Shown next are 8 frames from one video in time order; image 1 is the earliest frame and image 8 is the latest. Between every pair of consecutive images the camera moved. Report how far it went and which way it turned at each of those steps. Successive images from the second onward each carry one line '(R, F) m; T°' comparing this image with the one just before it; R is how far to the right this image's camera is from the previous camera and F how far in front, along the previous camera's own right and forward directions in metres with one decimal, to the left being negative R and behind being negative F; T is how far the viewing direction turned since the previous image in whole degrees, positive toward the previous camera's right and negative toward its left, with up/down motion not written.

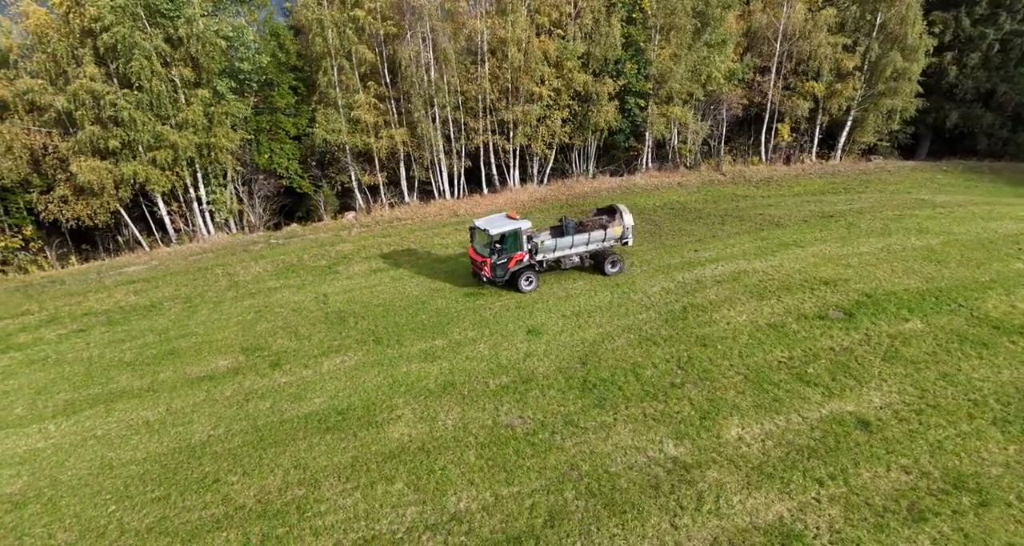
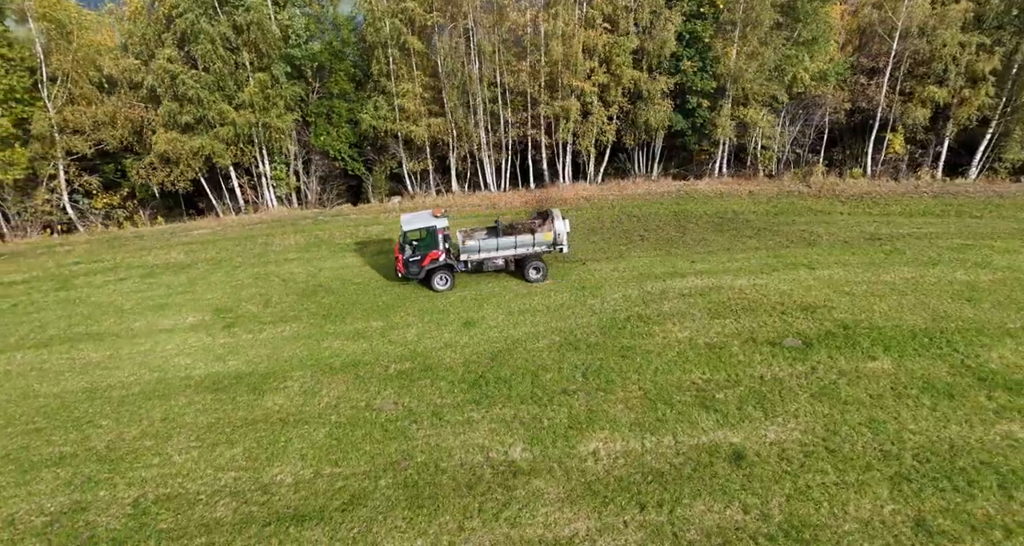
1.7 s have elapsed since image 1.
(+3.0, +0.4) m; -9°
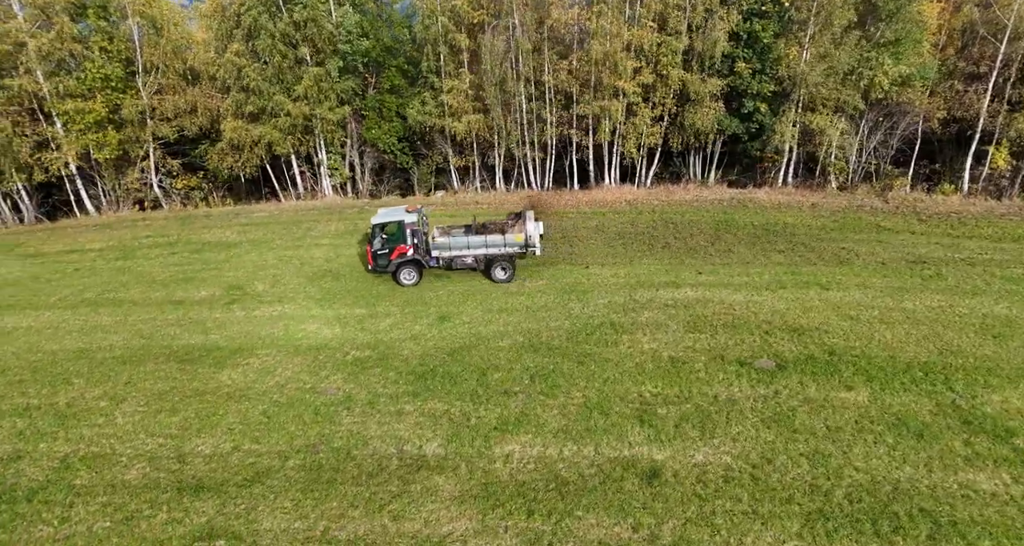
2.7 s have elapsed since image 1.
(+1.9, +0.1) m; -7°
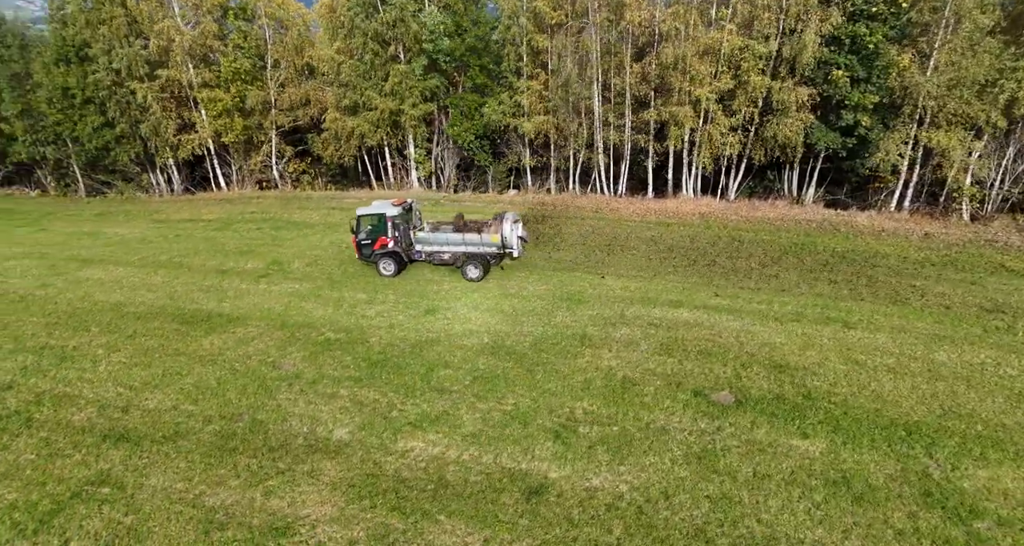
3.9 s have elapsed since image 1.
(+2.5, +0.2) m; -11°
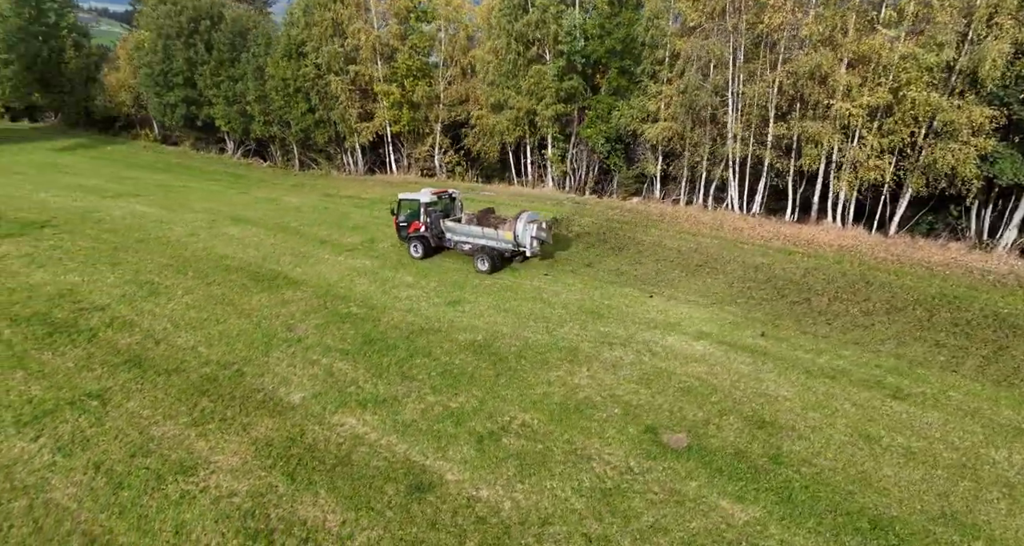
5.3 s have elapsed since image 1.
(+3.0, +0.3) m; -17°
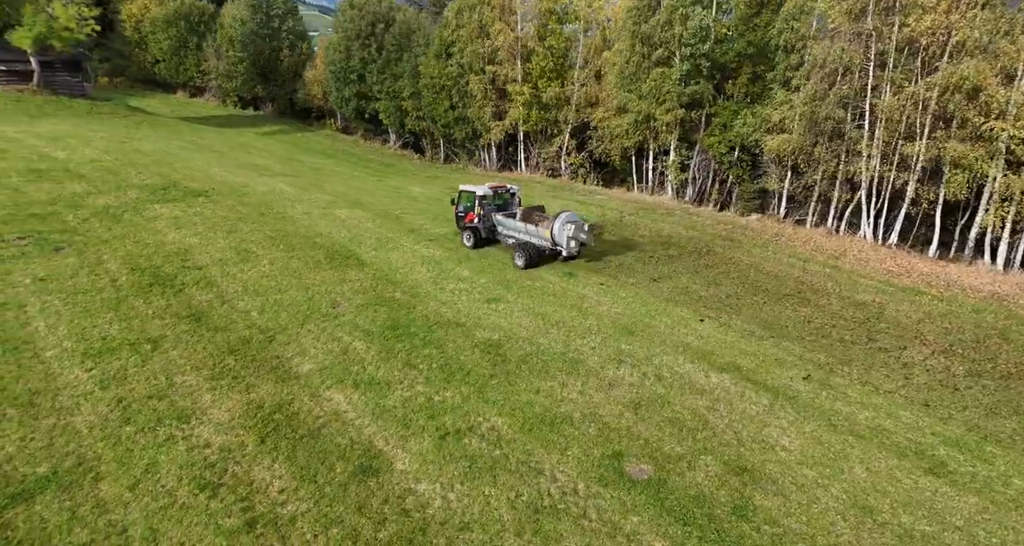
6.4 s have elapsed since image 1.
(+2.2, +0.2) m; -14°
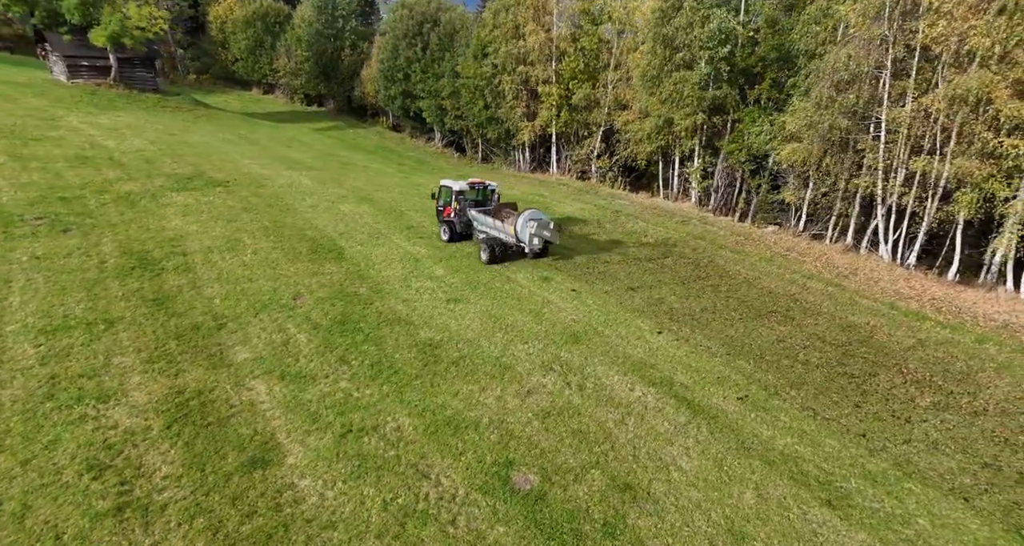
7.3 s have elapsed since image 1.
(+2.0, 0.0) m; -5°
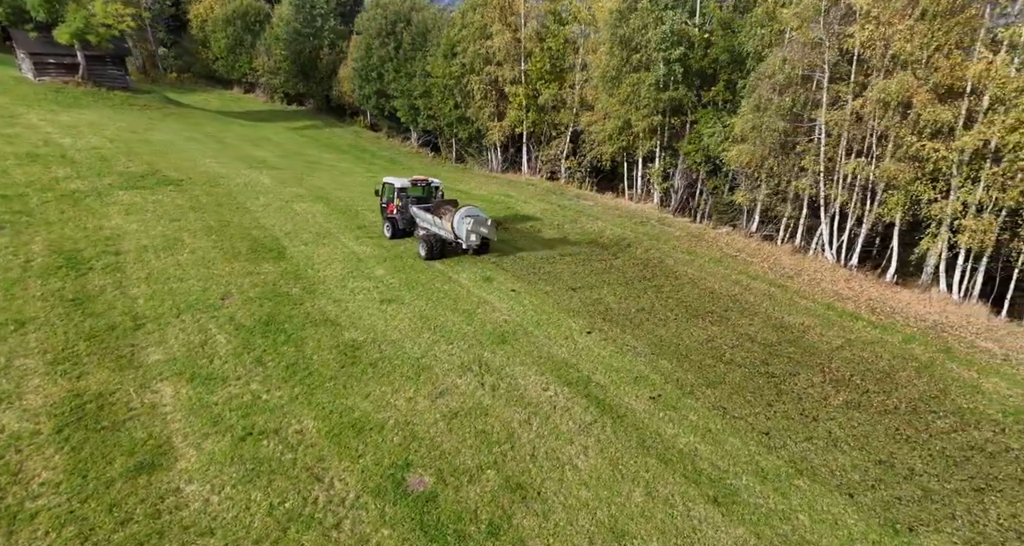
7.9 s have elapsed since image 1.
(+1.2, -0.1) m; +2°
